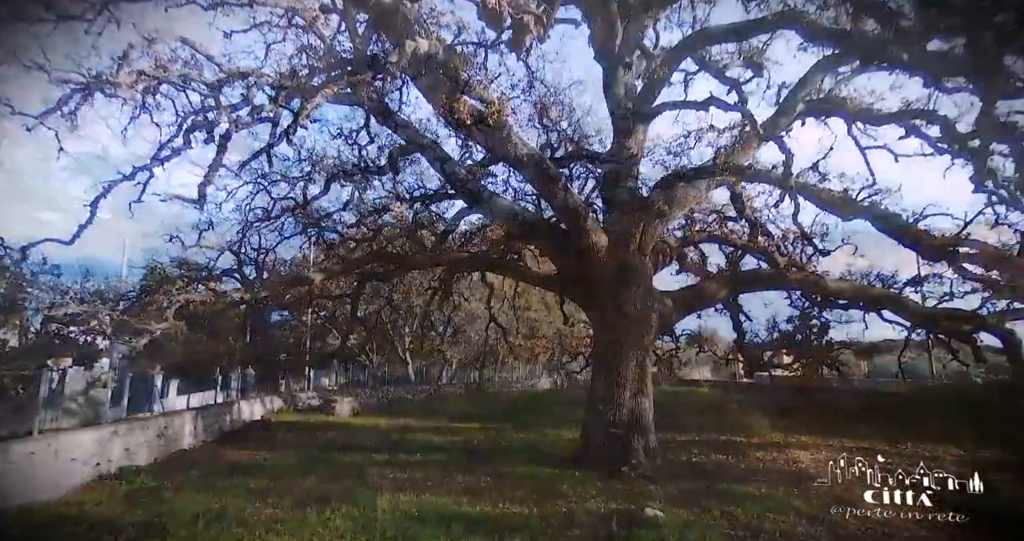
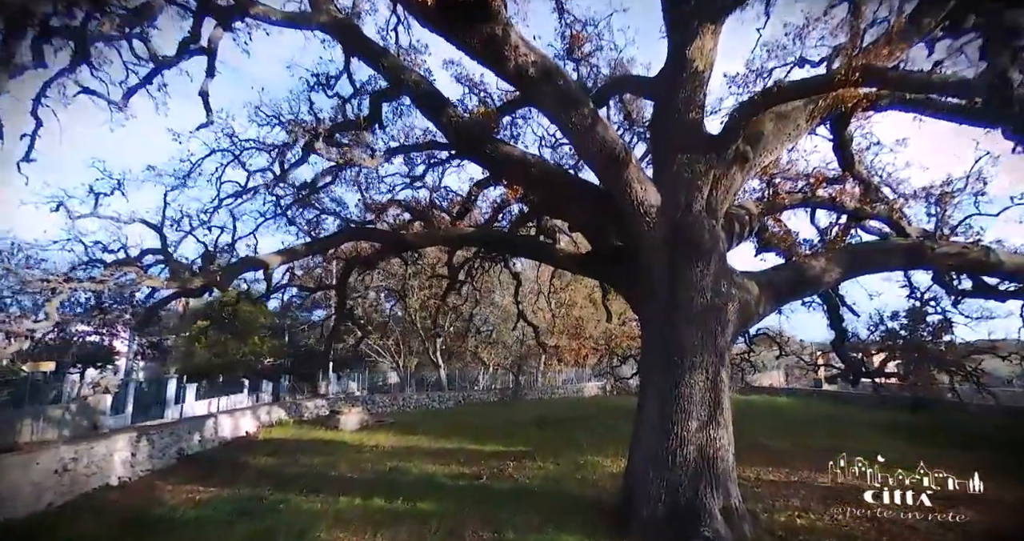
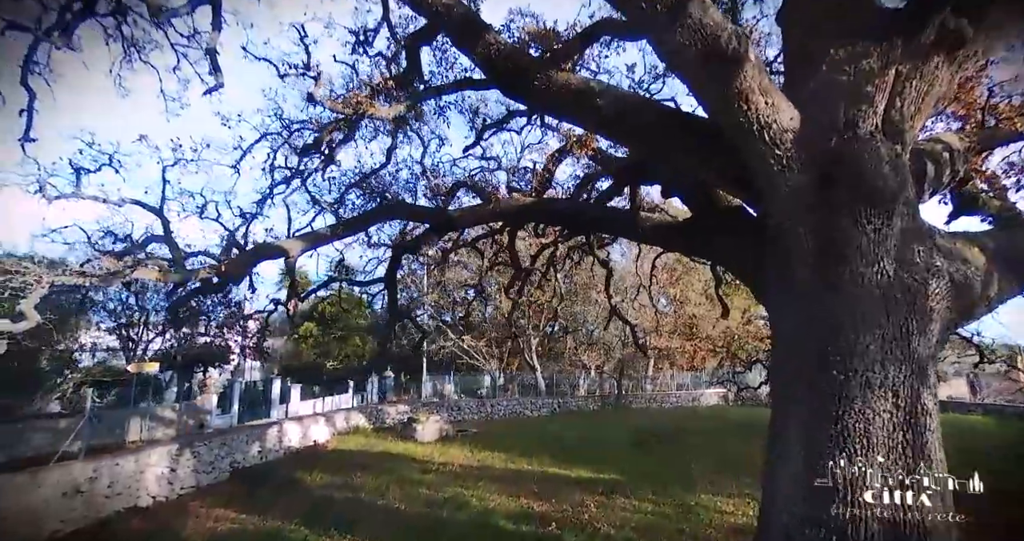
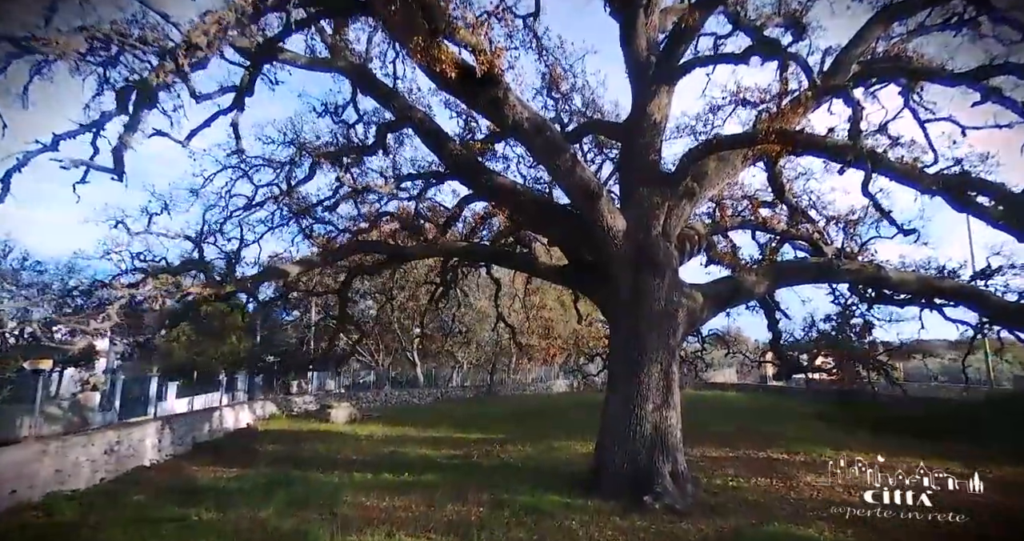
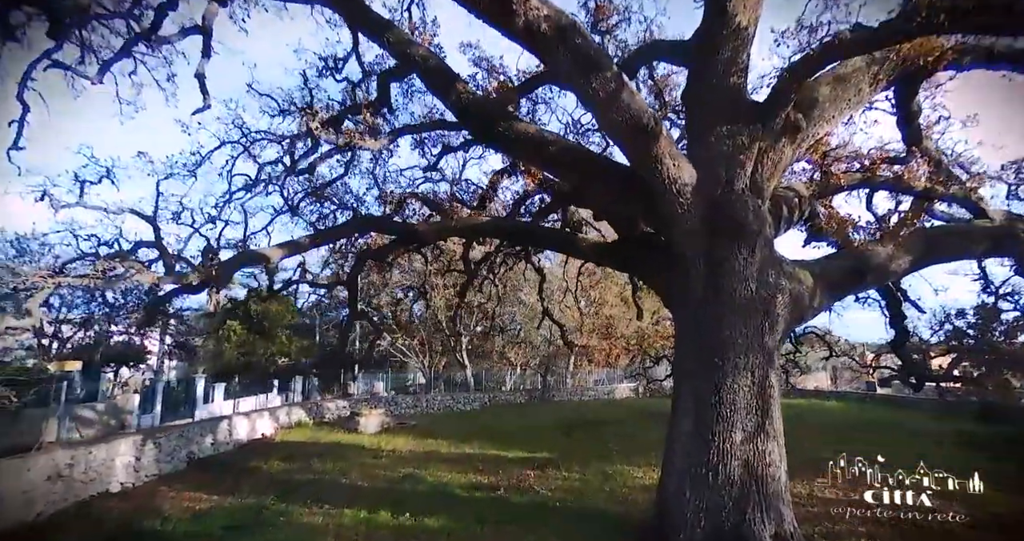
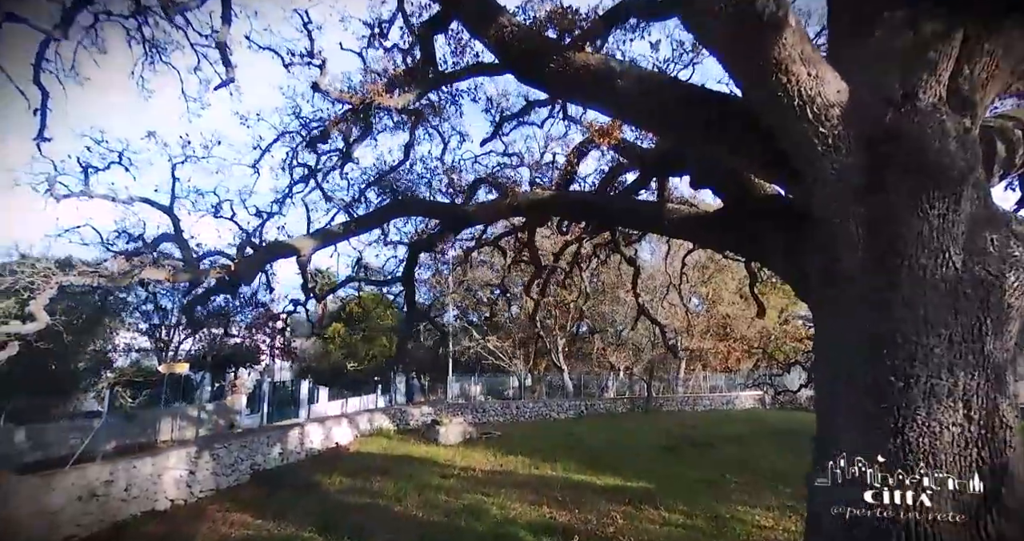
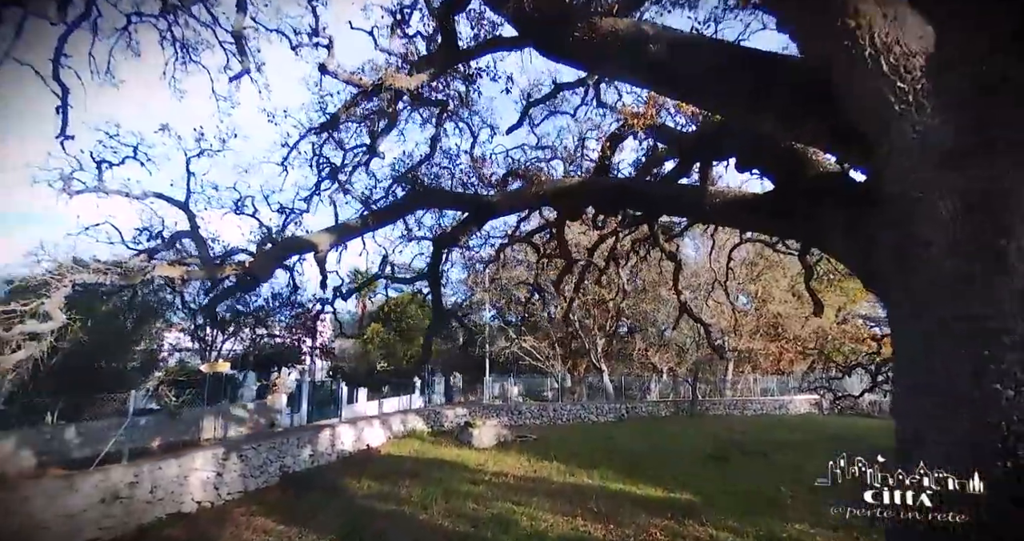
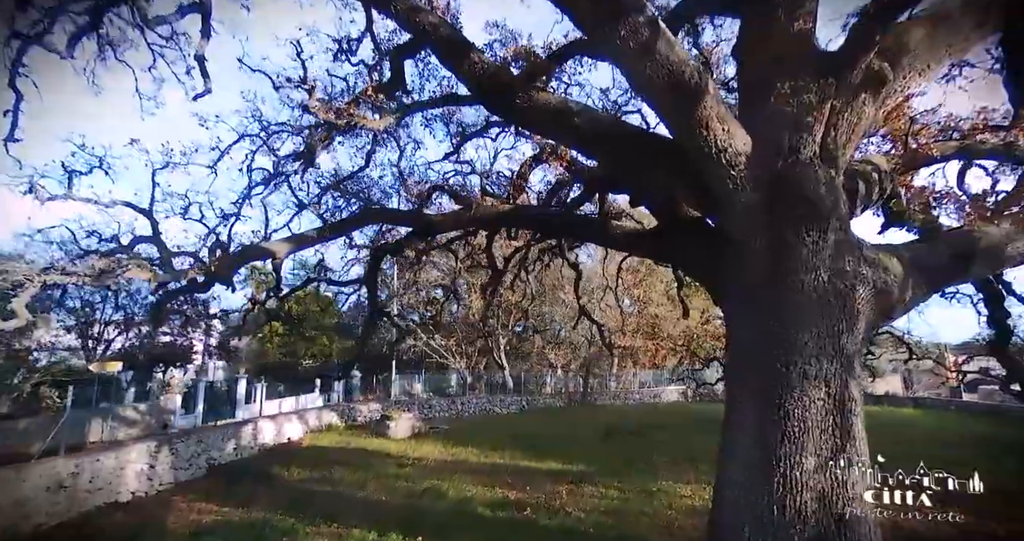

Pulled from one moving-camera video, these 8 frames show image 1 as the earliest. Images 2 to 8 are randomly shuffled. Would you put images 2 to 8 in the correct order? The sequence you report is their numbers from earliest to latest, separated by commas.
4, 2, 5, 8, 3, 6, 7
